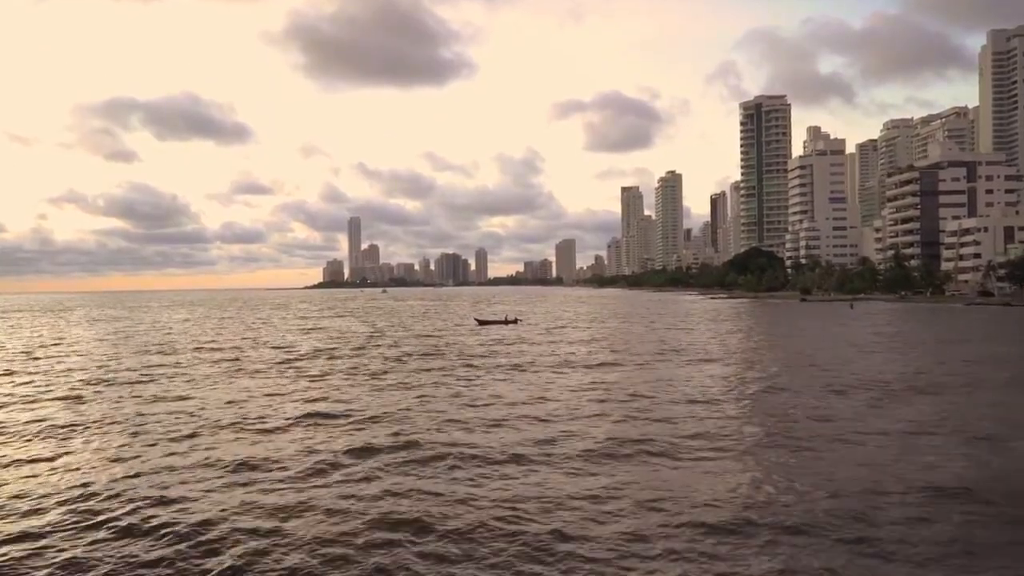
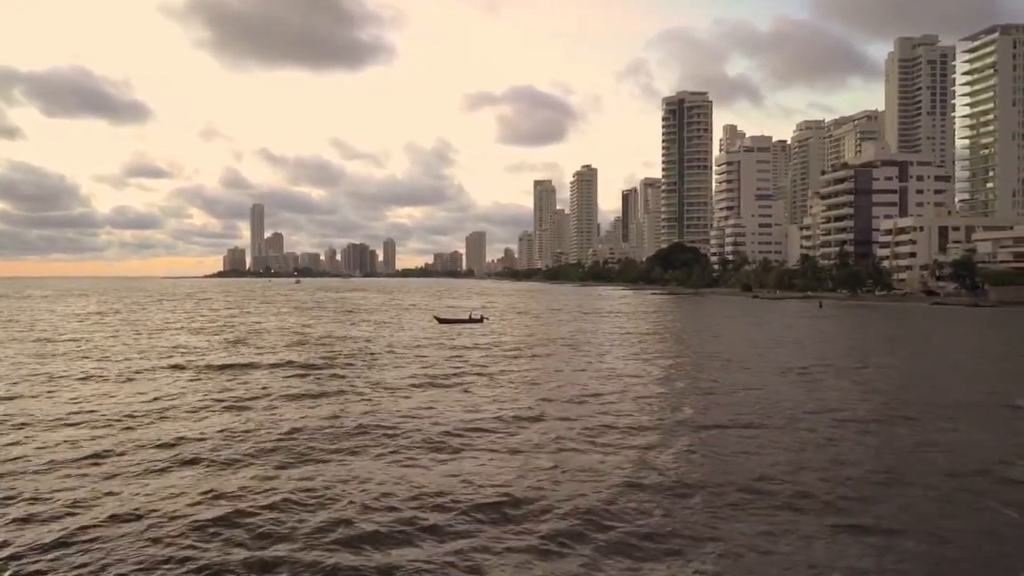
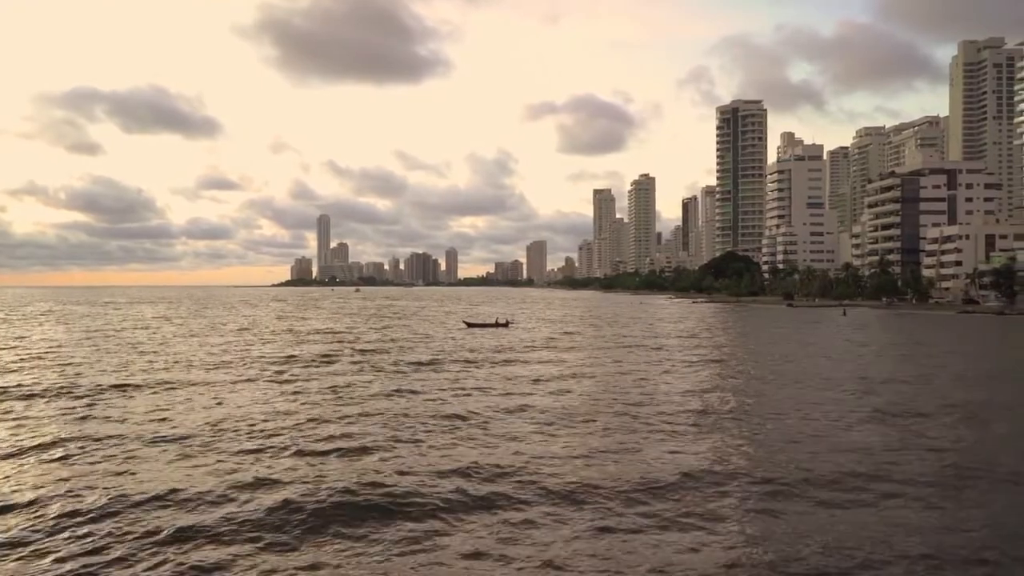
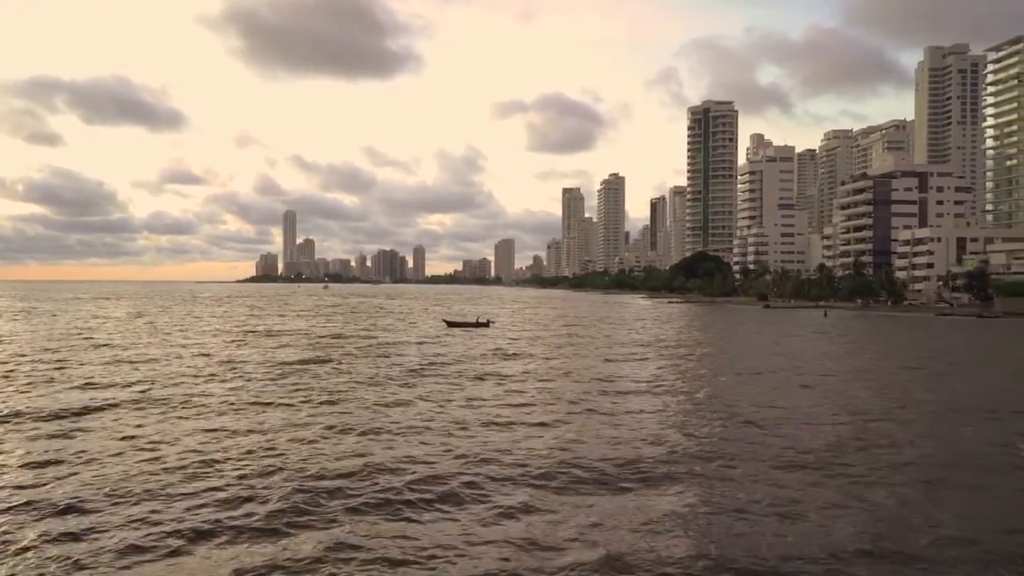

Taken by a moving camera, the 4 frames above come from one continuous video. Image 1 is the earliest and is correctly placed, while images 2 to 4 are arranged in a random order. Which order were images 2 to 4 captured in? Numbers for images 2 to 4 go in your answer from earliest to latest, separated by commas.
3, 4, 2
